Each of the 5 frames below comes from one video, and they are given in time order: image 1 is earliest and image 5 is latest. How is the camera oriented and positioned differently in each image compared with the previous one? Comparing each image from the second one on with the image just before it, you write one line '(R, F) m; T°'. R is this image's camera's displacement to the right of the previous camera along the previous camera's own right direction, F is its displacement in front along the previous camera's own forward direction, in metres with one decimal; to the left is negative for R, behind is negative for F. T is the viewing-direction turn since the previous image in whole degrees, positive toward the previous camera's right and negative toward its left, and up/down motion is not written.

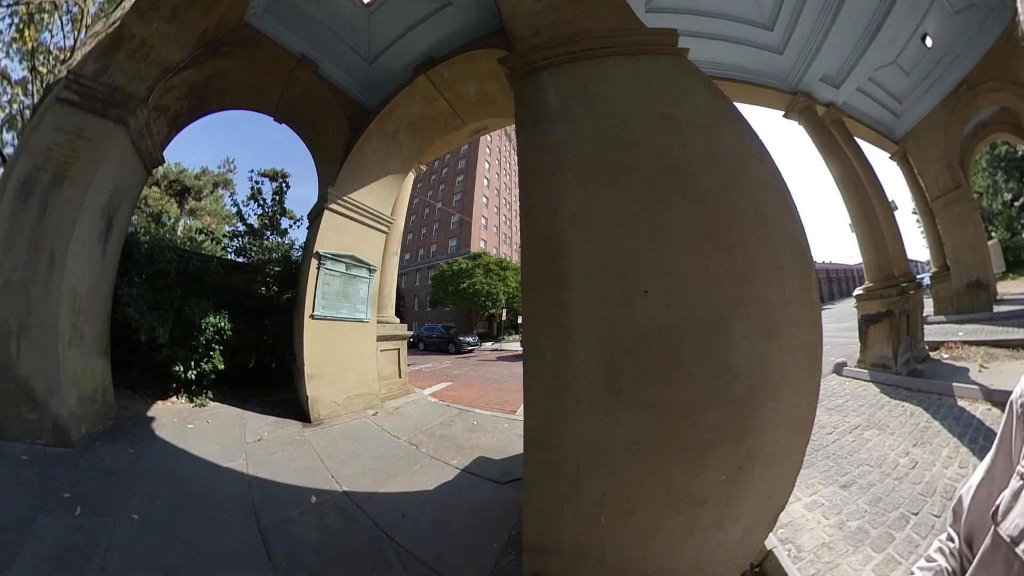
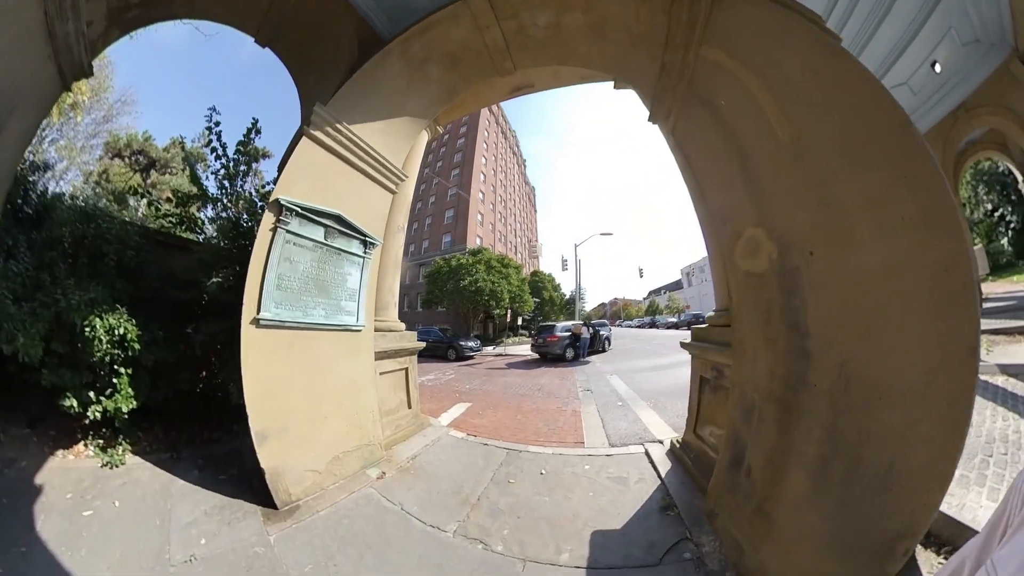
(-0.8, +1.2) m; +3°
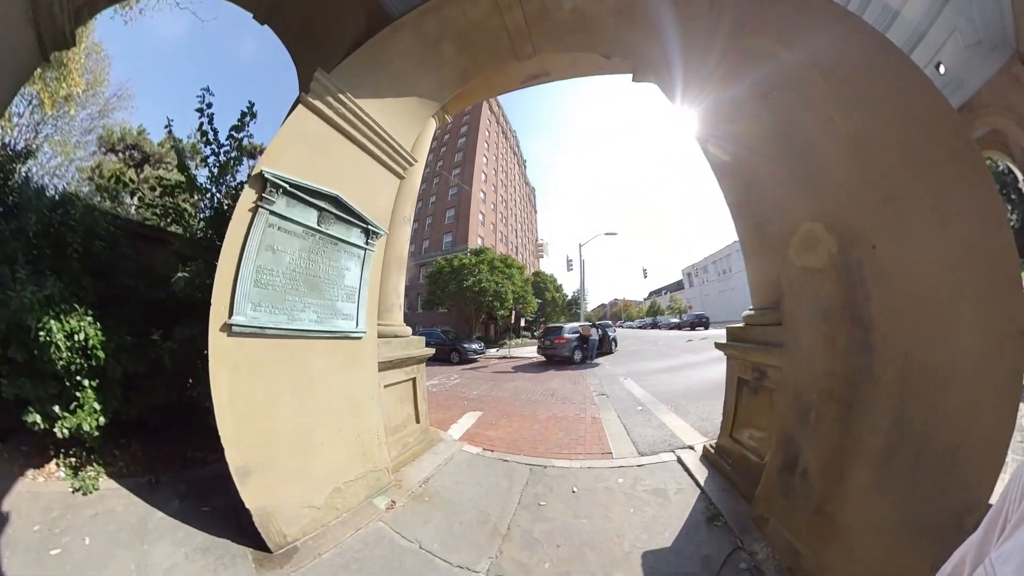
(-0.2, +0.3) m; 0°
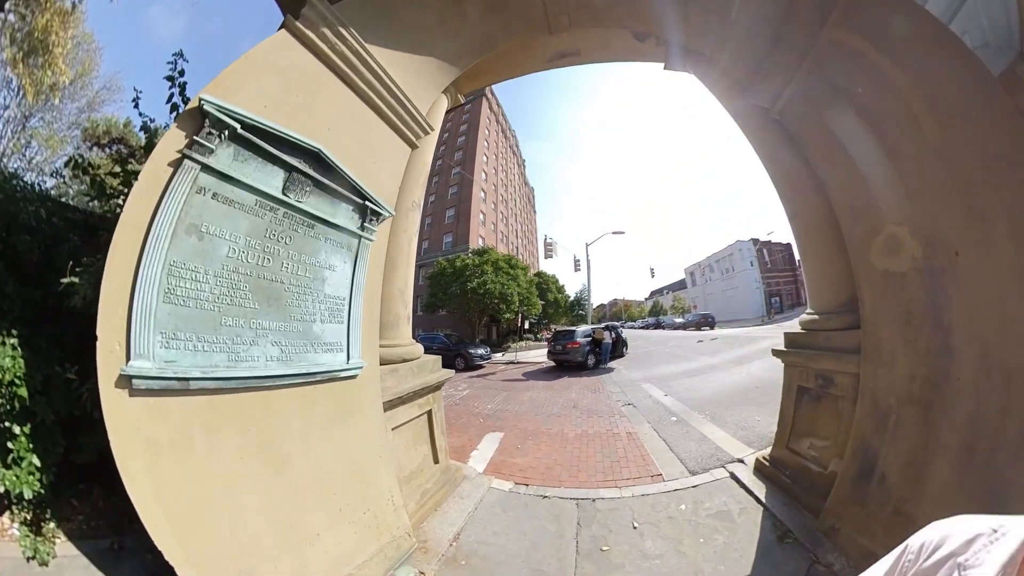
(-0.3, +0.5) m; +1°
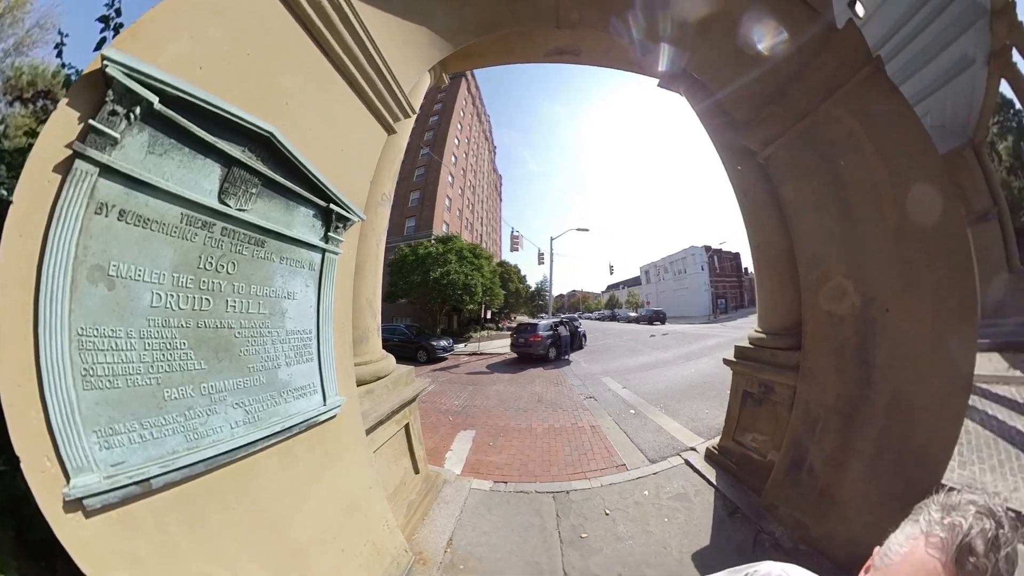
(-0.3, 0.0) m; +7°
